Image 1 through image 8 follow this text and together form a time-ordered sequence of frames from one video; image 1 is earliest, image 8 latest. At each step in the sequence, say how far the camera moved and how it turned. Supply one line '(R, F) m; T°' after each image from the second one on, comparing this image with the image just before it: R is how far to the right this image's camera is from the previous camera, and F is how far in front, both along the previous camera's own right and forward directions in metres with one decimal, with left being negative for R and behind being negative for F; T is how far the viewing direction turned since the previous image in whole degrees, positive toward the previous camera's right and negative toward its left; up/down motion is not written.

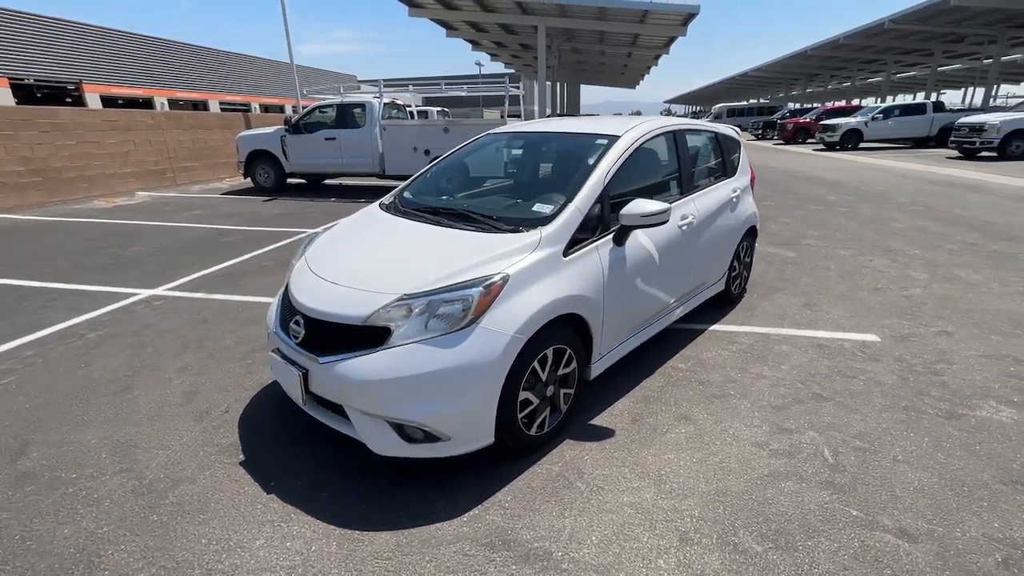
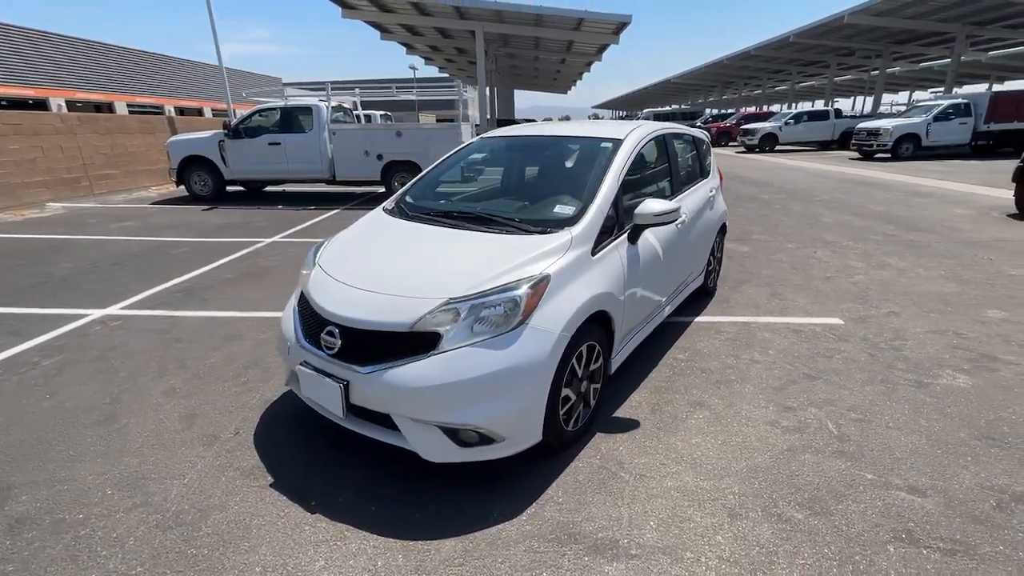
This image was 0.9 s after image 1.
(-0.5, 0.0) m; +7°
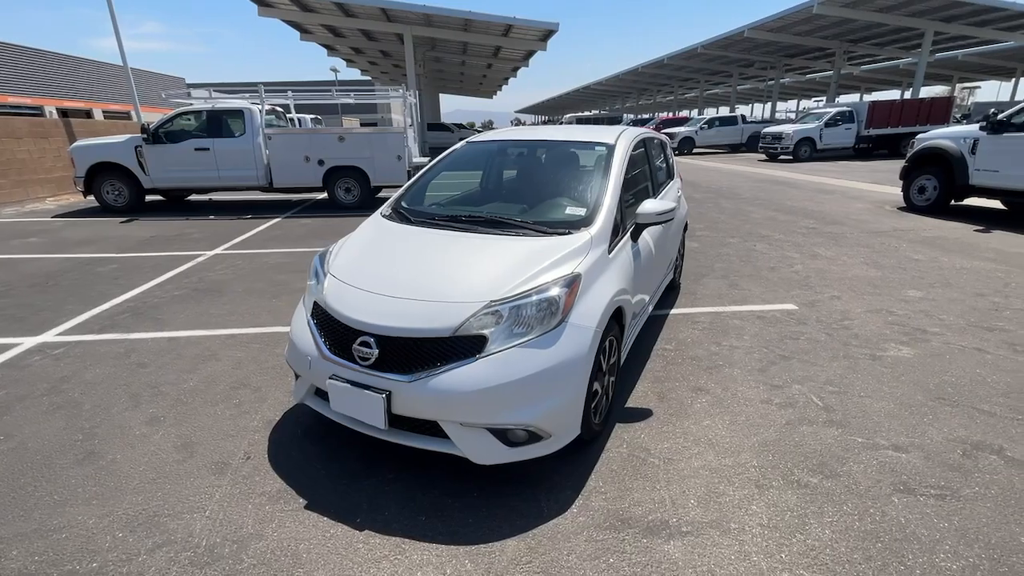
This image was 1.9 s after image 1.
(-0.5, 0.0) m; +8°
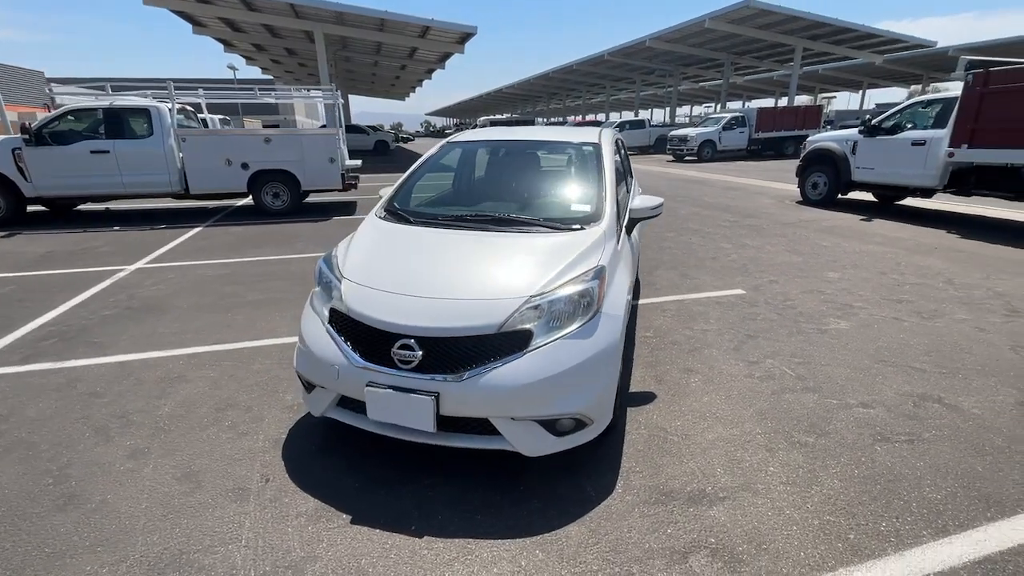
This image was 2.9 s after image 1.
(-0.6, 0.0) m; +10°
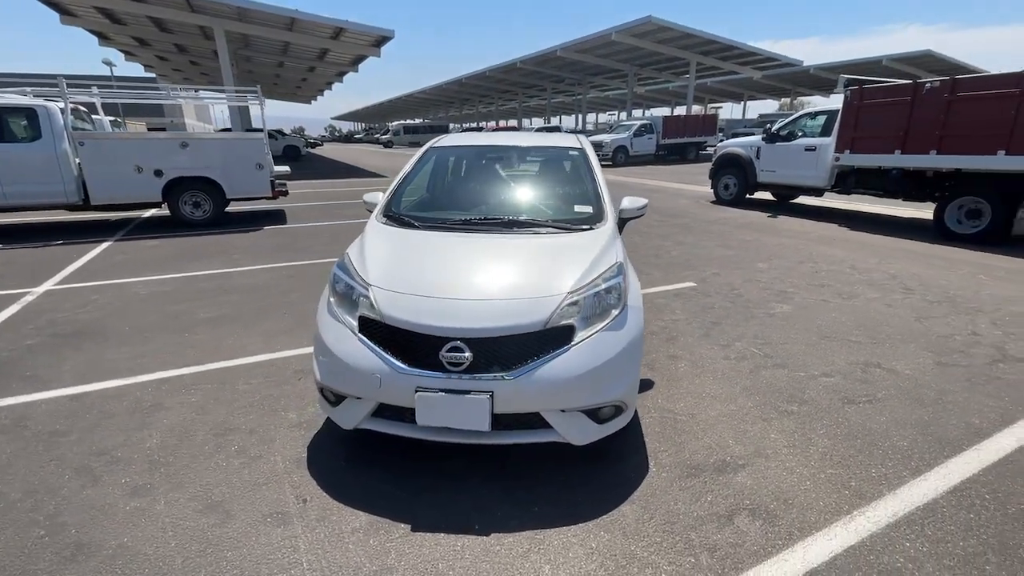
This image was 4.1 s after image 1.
(-0.6, 0.0) m; +10°
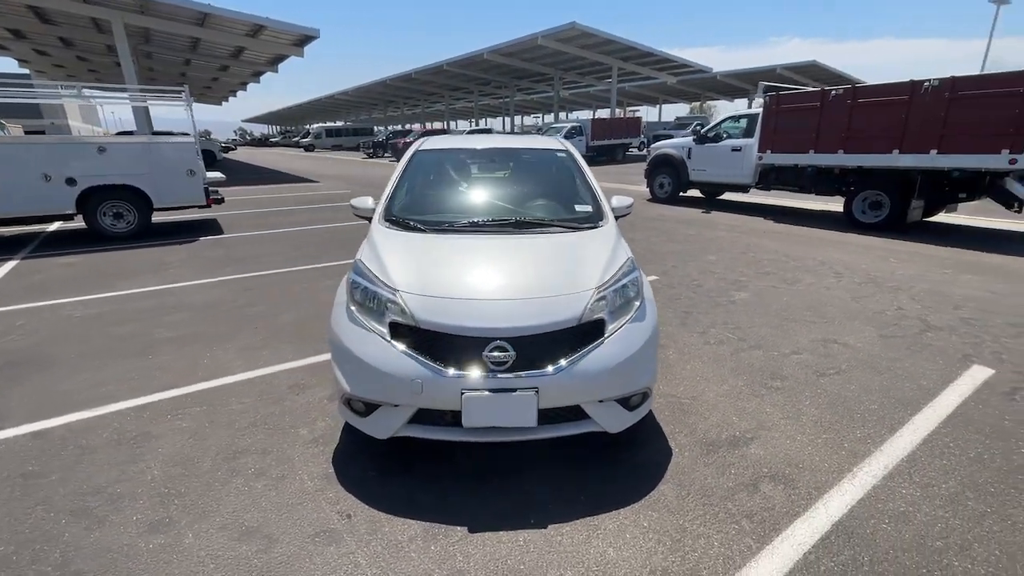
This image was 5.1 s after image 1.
(-0.5, 0.0) m; +8°
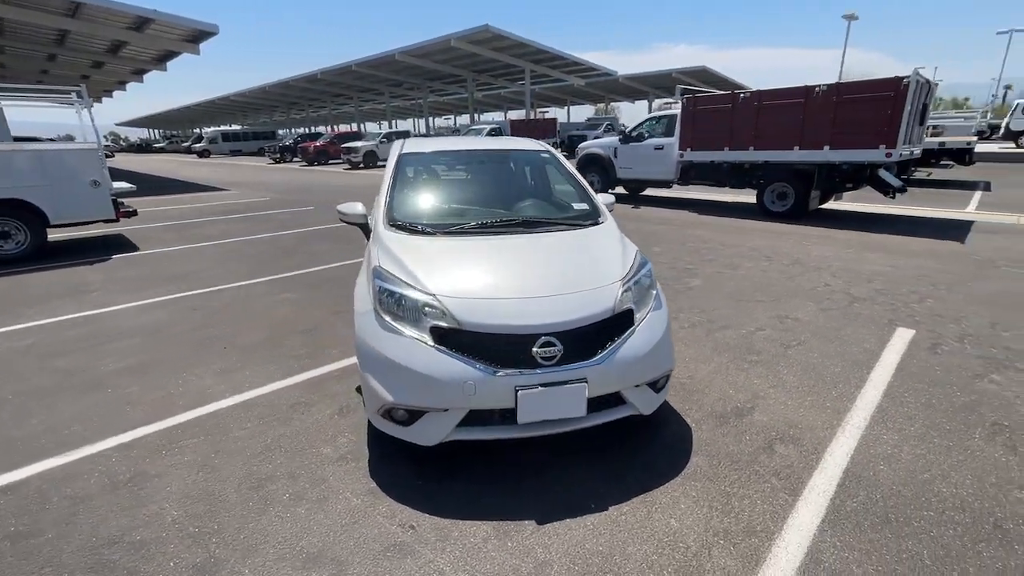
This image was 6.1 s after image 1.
(-0.6, 0.0) m; +10°
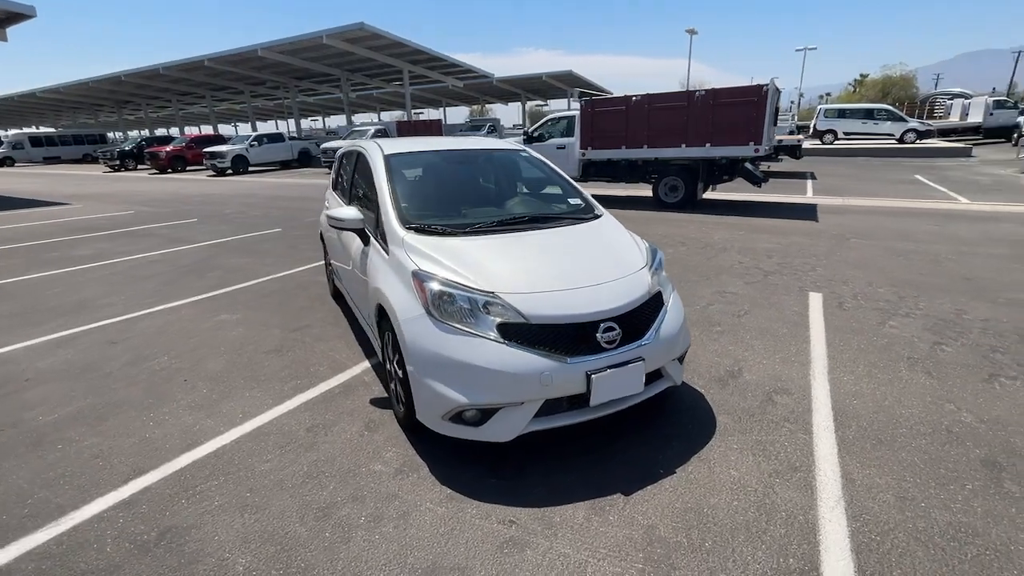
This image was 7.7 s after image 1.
(-0.9, 0.0) m; +14°
